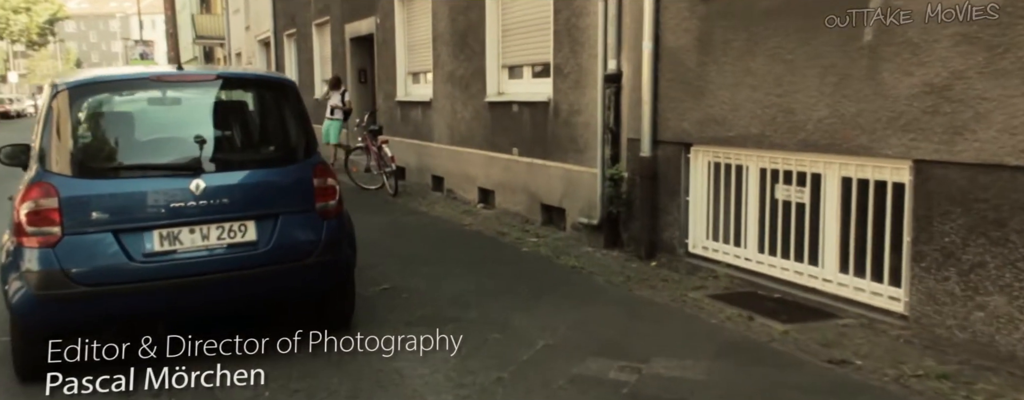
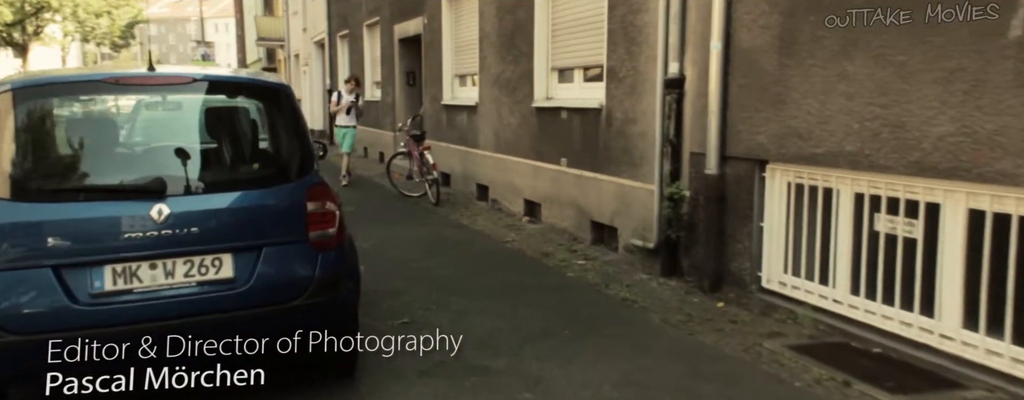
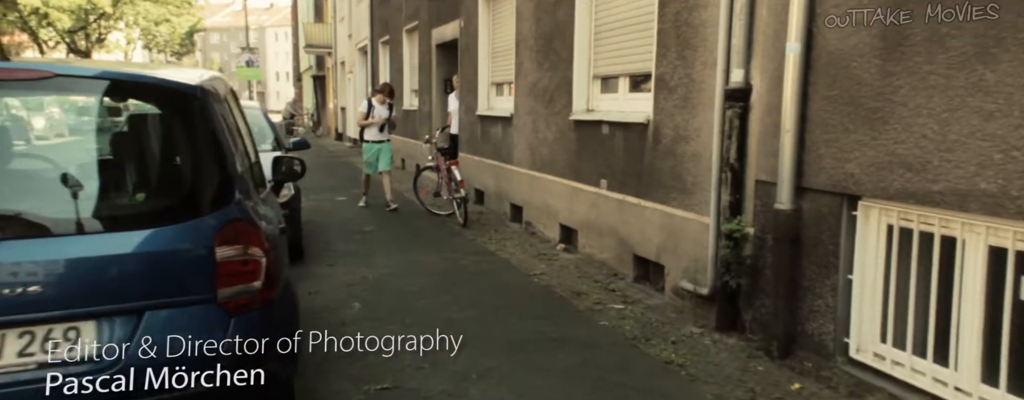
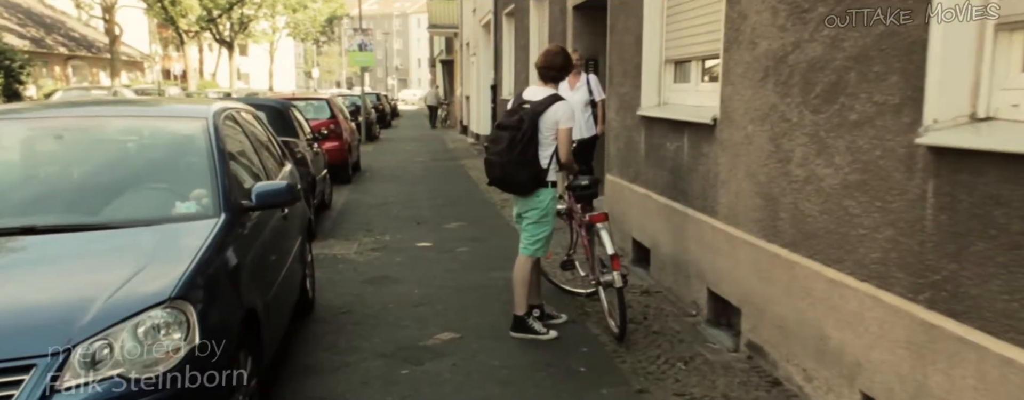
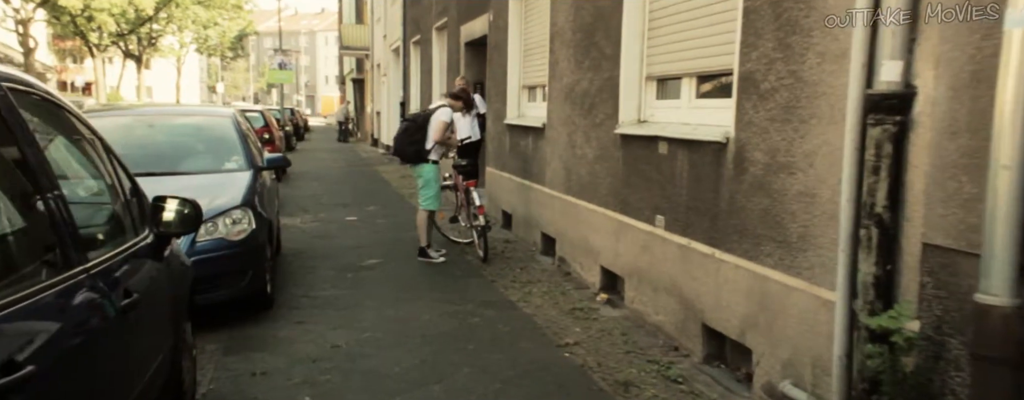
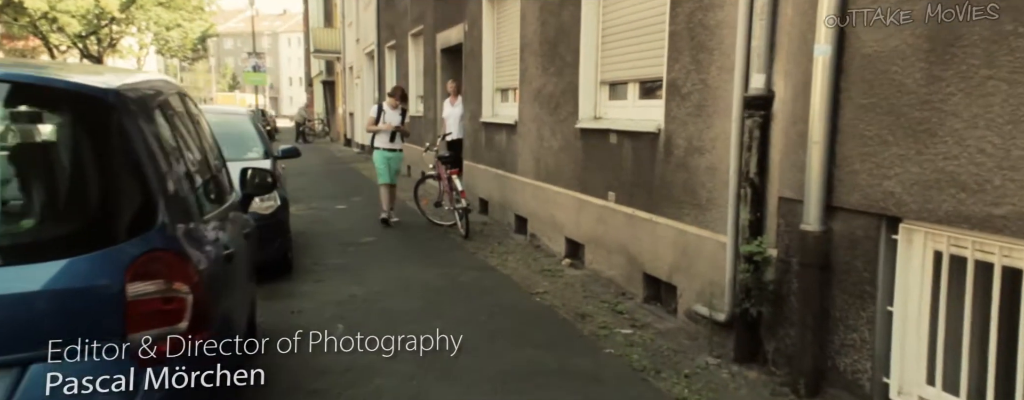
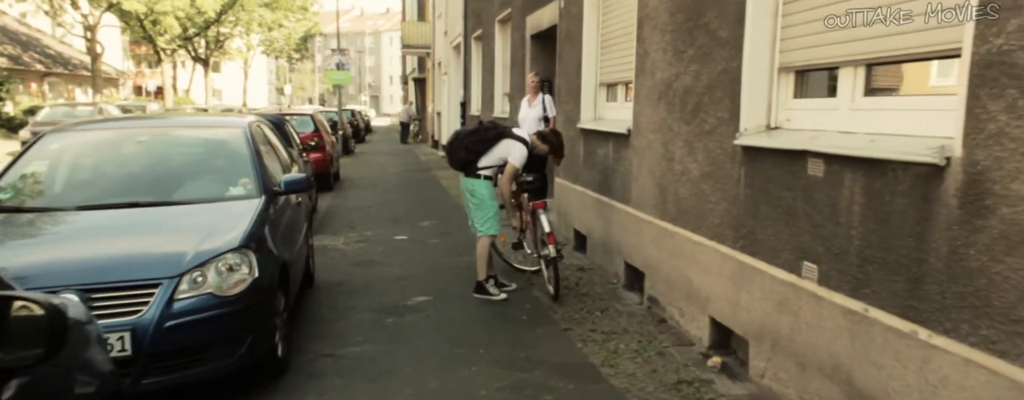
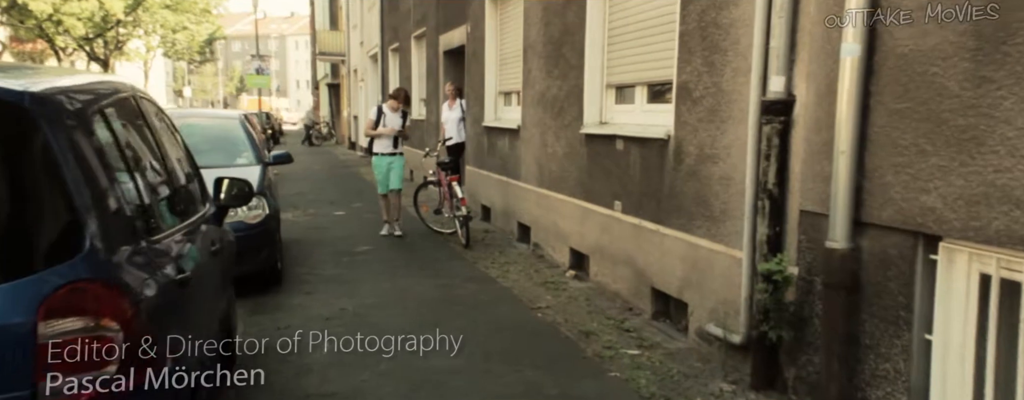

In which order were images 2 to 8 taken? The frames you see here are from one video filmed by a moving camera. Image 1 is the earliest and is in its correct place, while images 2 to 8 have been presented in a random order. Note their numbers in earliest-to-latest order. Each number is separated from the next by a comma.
2, 3, 6, 8, 5, 7, 4
